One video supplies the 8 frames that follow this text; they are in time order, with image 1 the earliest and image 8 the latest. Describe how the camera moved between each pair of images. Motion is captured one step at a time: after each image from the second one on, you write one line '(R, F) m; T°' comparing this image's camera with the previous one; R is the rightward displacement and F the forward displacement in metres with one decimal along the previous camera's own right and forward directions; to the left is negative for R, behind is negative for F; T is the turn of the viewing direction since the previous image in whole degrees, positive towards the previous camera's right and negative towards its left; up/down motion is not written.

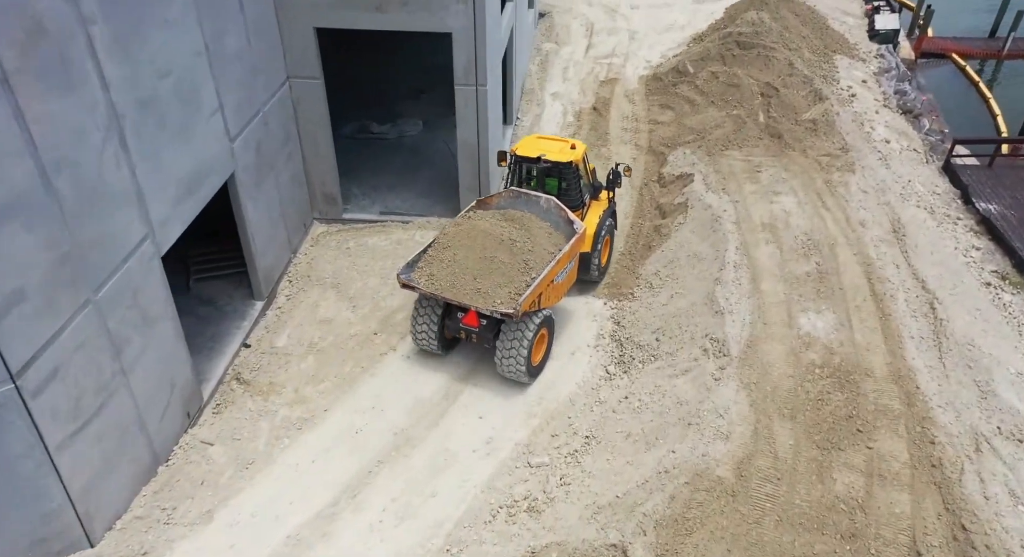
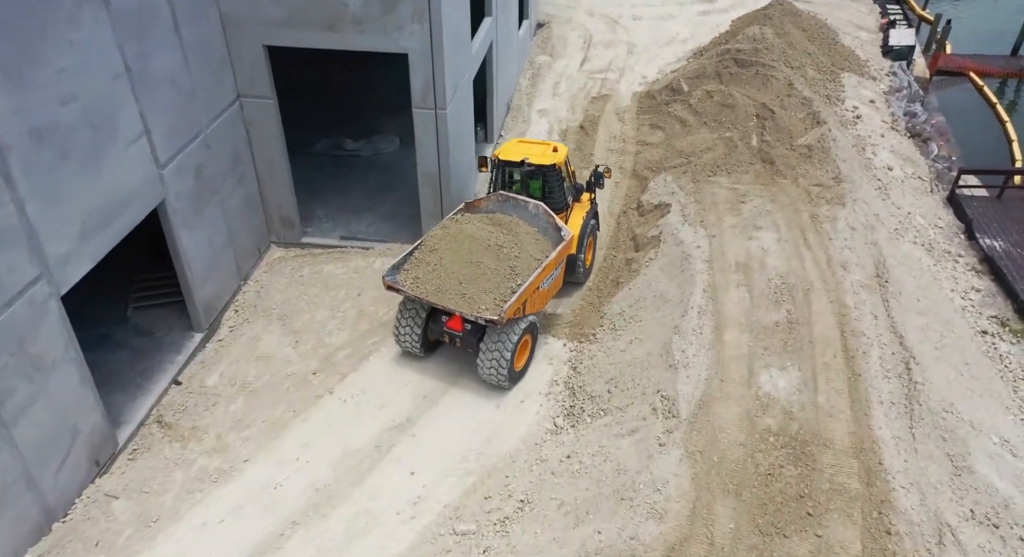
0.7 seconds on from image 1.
(+0.9, +0.7) m; -2°
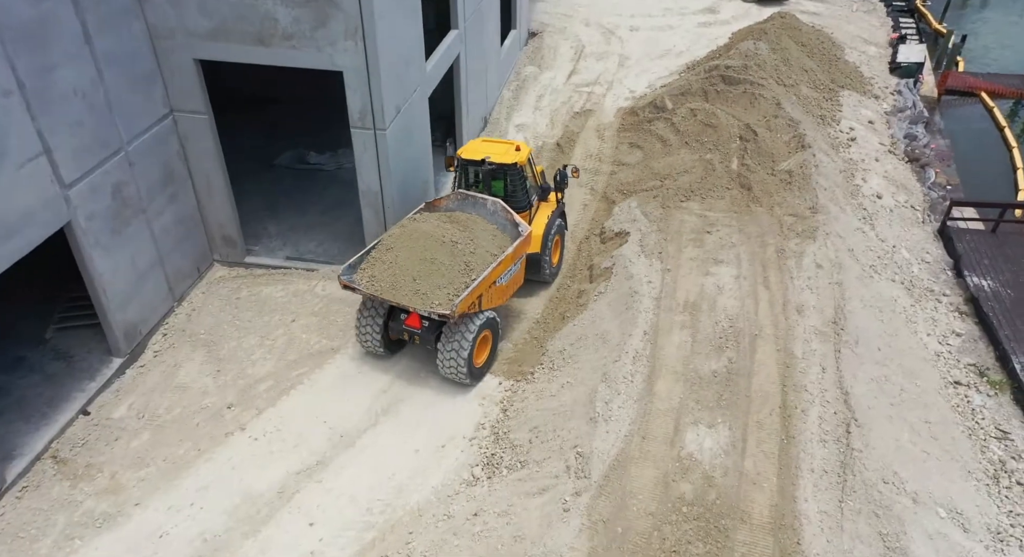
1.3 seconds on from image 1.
(+1.2, +0.6) m; -2°
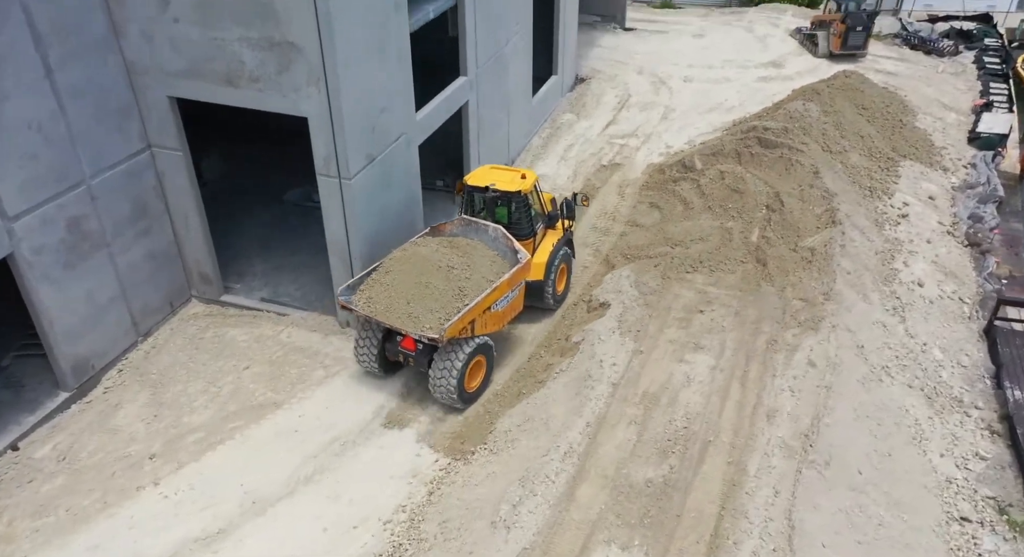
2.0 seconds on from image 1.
(+1.6, +0.8) m; -7°
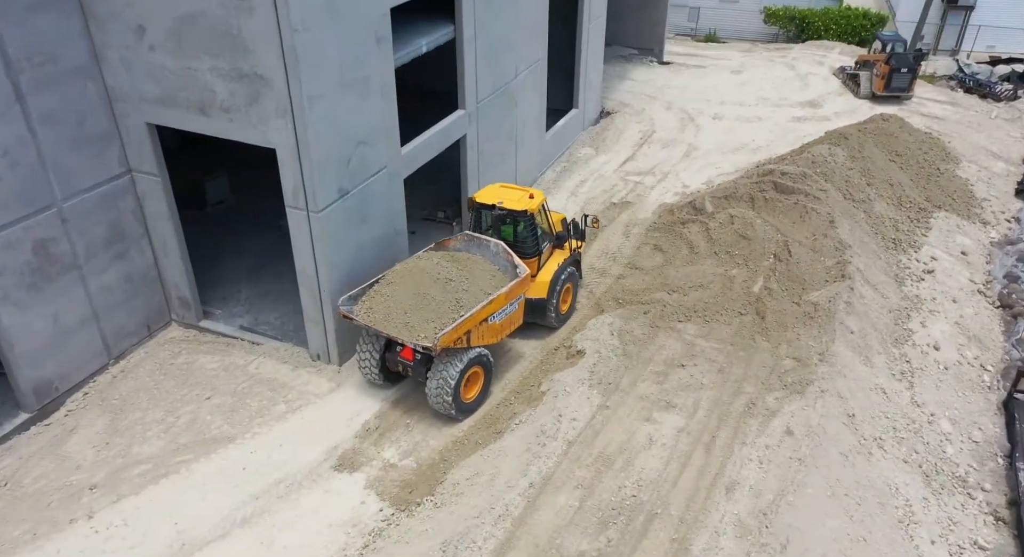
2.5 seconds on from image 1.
(+1.1, +0.5) m; -4°
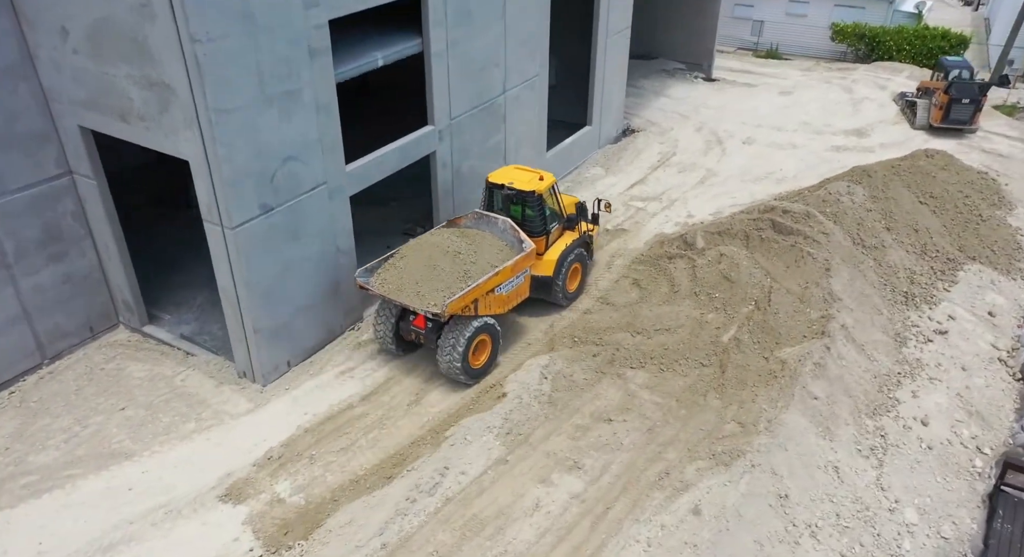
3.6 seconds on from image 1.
(+2.0, +0.8) m; -6°
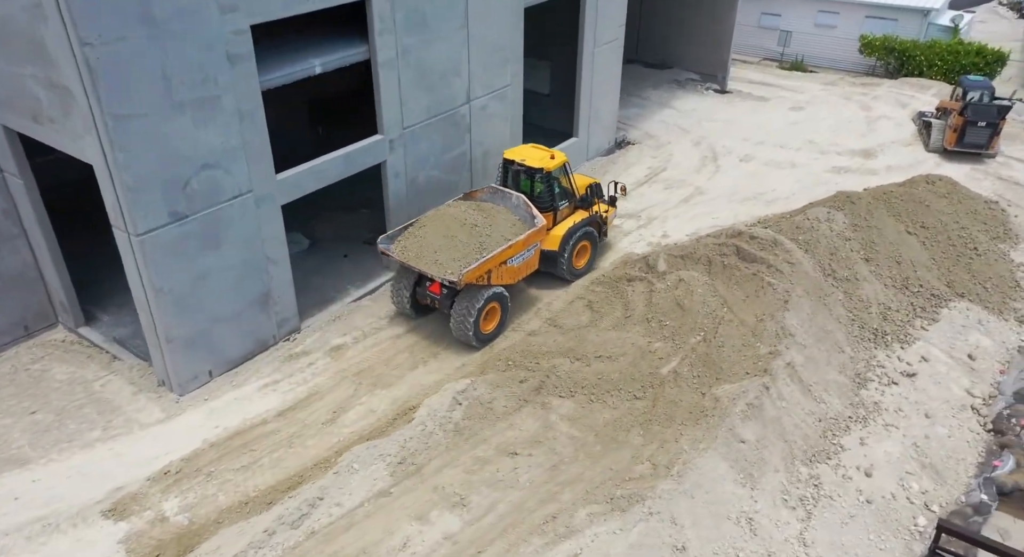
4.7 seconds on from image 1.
(+1.6, +0.5) m; -4°
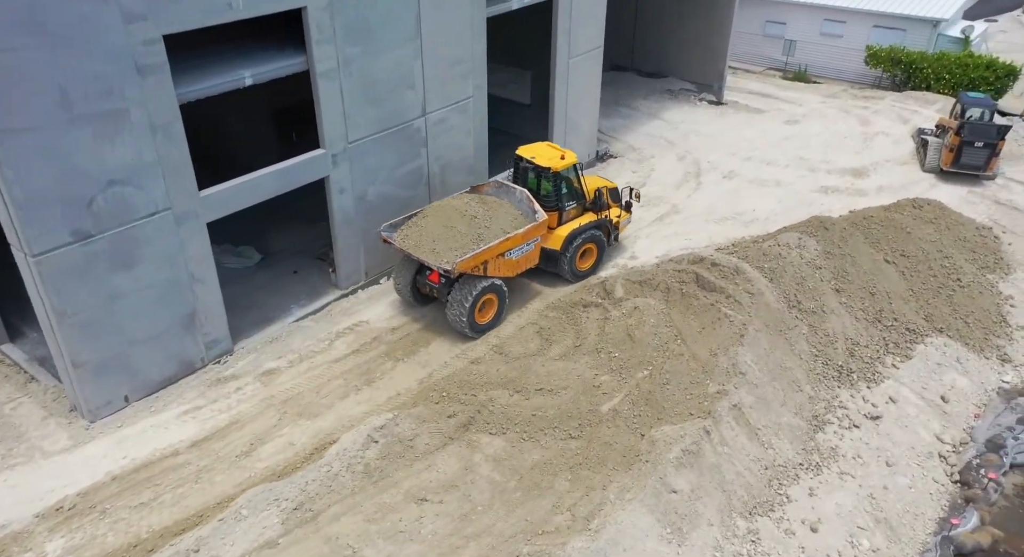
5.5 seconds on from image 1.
(+1.1, +0.6) m; -2°
